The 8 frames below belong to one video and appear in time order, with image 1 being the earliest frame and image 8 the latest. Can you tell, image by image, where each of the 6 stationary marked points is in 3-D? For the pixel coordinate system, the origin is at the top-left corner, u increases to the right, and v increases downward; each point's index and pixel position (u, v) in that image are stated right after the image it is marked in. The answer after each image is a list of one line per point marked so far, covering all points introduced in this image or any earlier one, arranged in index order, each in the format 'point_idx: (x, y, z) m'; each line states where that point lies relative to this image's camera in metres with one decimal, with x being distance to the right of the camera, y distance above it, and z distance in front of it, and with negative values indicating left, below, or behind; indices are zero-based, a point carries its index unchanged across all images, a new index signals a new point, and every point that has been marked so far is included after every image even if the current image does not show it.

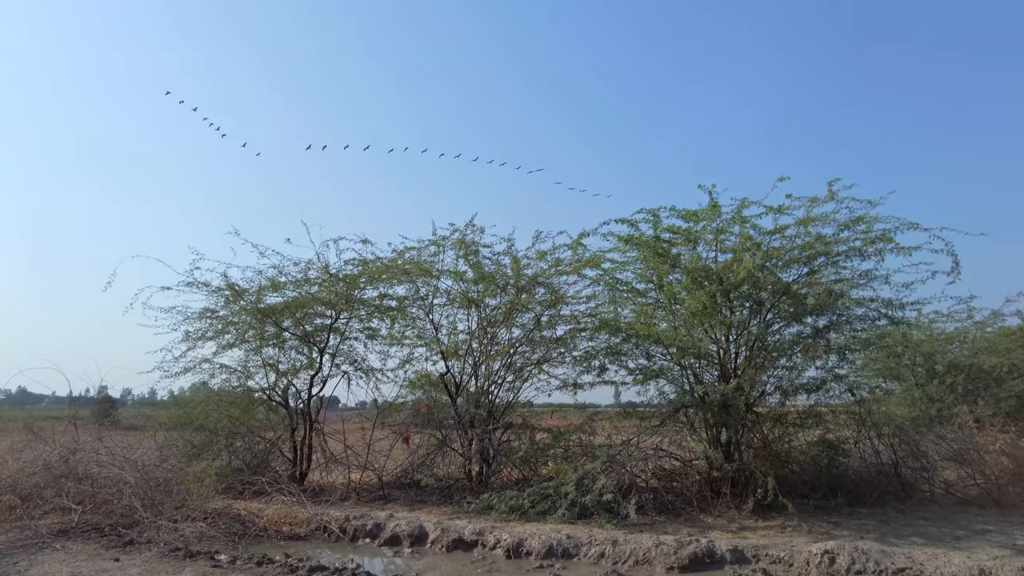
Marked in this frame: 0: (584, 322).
0: (+1.1, -0.5, +10.9) m
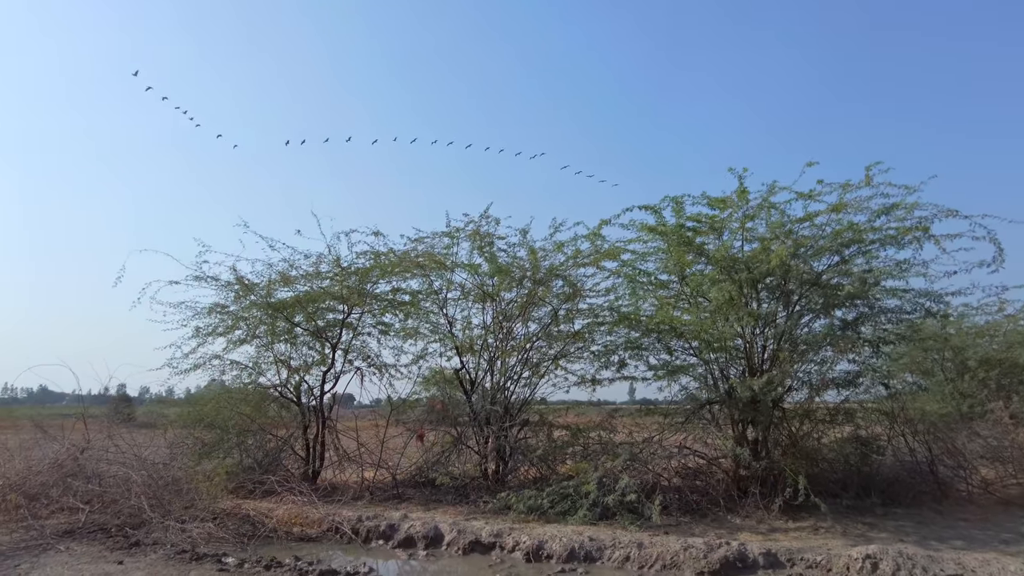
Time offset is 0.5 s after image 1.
0: (+1.3, -0.4, +10.6) m
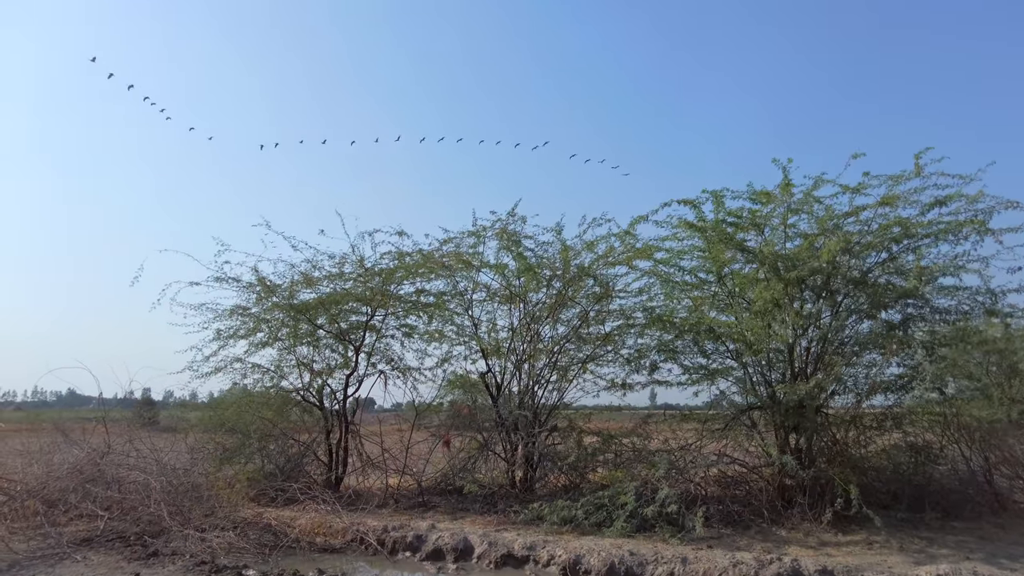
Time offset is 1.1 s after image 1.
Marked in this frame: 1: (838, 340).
0: (+1.7, -0.4, +10.2) m
1: (+3.5, -0.6, +8.1) m
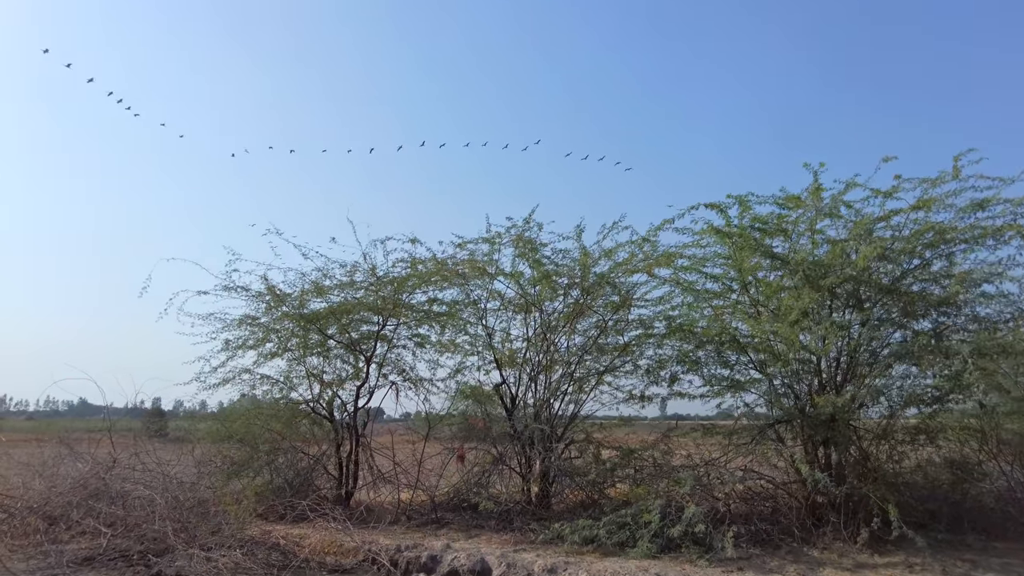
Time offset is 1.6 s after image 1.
0: (+1.9, -0.5, +9.9) m
1: (+3.7, -0.6, +7.8) m
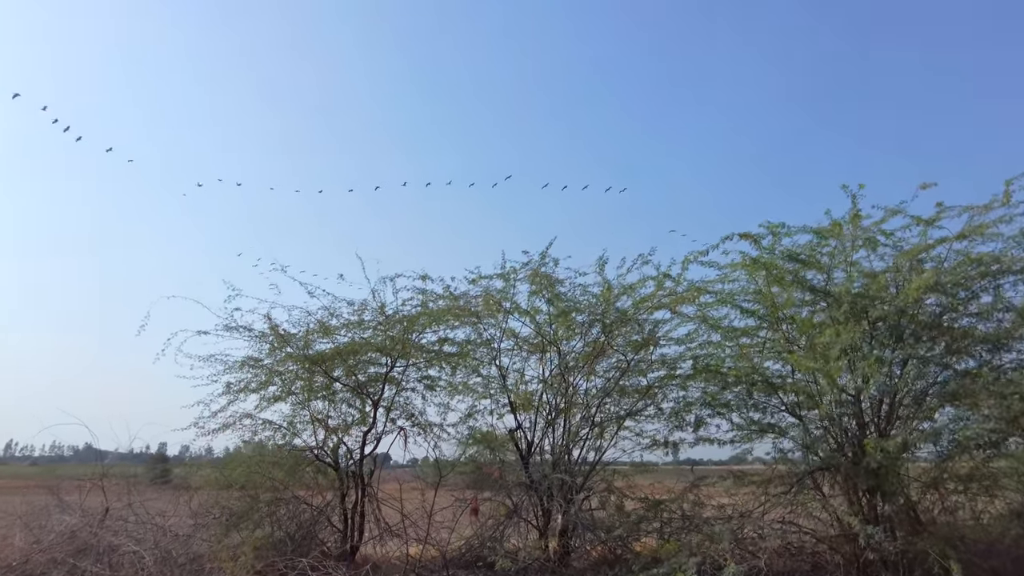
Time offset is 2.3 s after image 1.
0: (+2.1, -1.0, +9.4) m
1: (+3.9, -1.0, +7.2) m
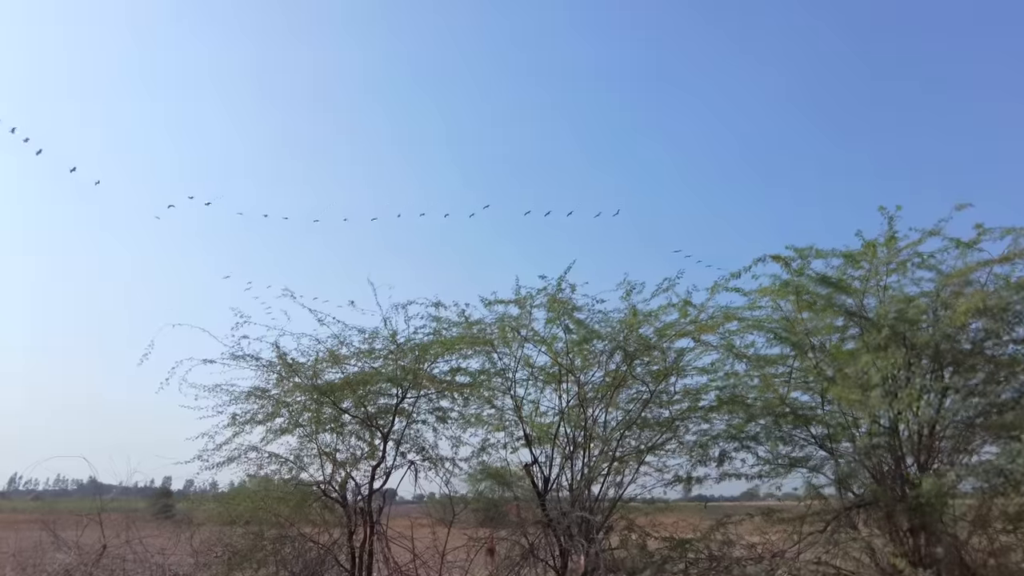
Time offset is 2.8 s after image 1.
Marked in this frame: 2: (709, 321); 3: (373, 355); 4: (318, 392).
0: (+2.3, -1.3, +9.0) m
1: (+4.0, -1.2, +6.8) m
2: (+2.1, -0.4, +8.1) m
3: (-1.8, -0.9, +9.7) m
4: (-2.5, -1.3, +9.6) m
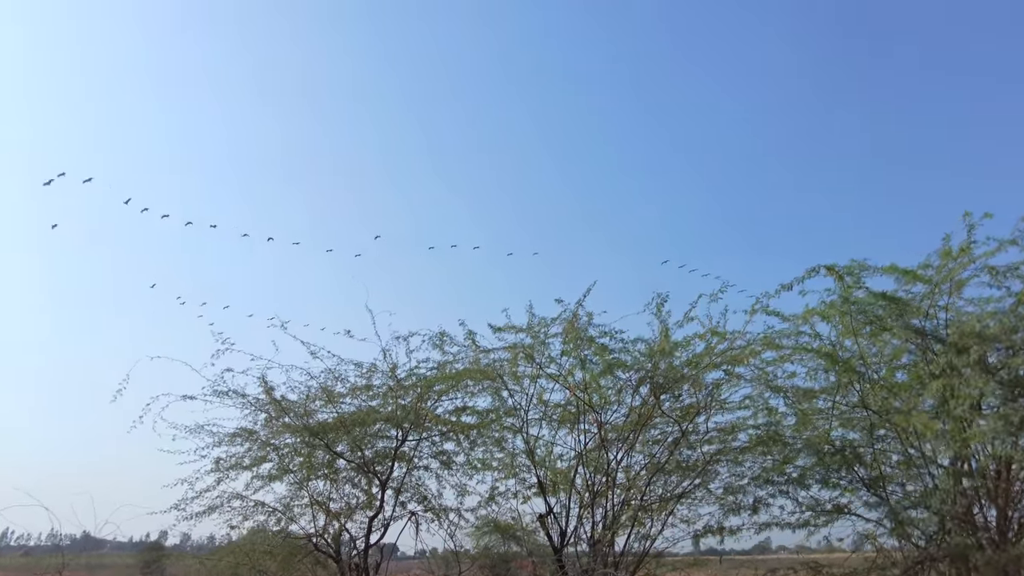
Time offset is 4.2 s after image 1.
0: (+2.4, -1.6, +8.1) m
1: (+4.2, -1.4, +5.9) m
2: (+2.2, -0.6, +7.2) m
3: (-1.7, -1.2, +8.9) m
4: (-2.4, -1.7, +8.7) m
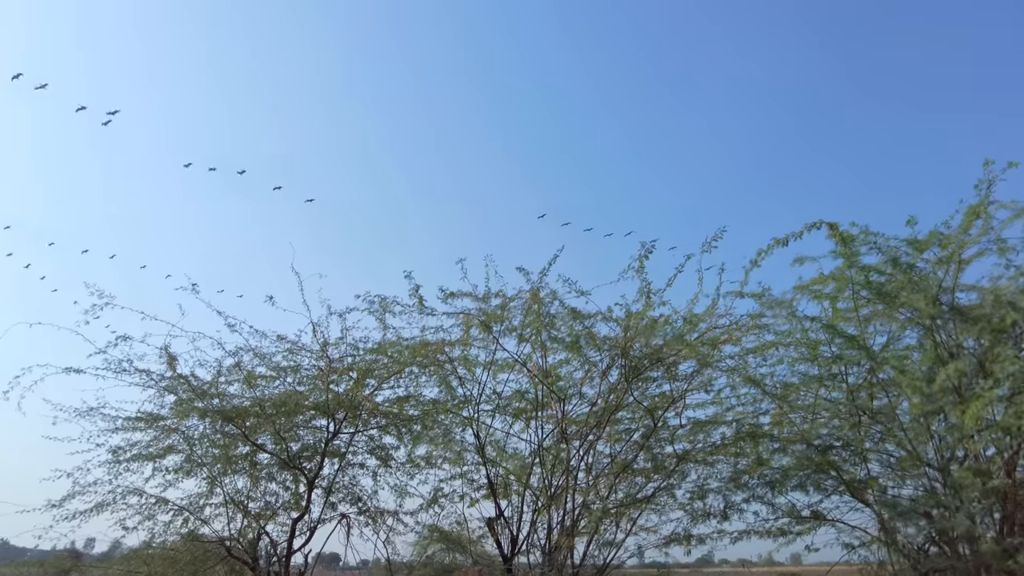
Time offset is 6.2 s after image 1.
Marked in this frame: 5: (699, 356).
0: (+1.9, -1.4, +7.2) m
1: (+3.8, -1.2, +5.1) m
2: (+1.8, -0.4, +6.4) m
3: (-2.2, -0.9, +7.7) m
4: (-2.9, -1.3, +7.6) m
5: (+1.6, -0.6, +6.4) m
